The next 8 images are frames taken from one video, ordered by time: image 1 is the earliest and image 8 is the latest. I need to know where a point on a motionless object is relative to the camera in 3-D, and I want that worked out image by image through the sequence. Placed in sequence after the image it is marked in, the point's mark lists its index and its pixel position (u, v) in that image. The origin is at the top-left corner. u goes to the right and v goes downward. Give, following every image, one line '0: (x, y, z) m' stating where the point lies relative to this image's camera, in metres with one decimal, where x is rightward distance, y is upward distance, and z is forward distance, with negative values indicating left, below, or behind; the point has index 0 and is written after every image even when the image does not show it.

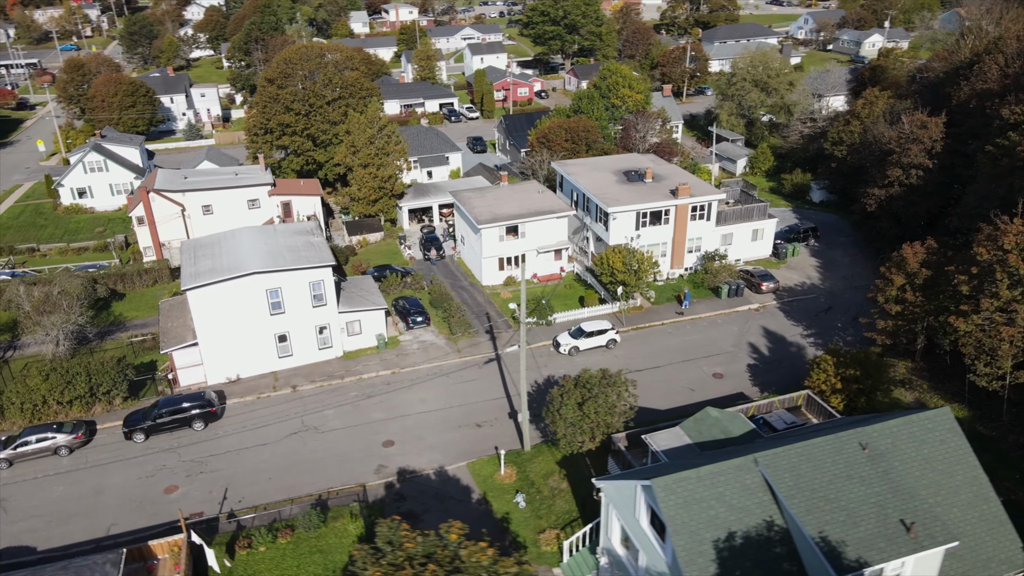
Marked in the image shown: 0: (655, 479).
0: (+2.9, -3.9, +15.1) m
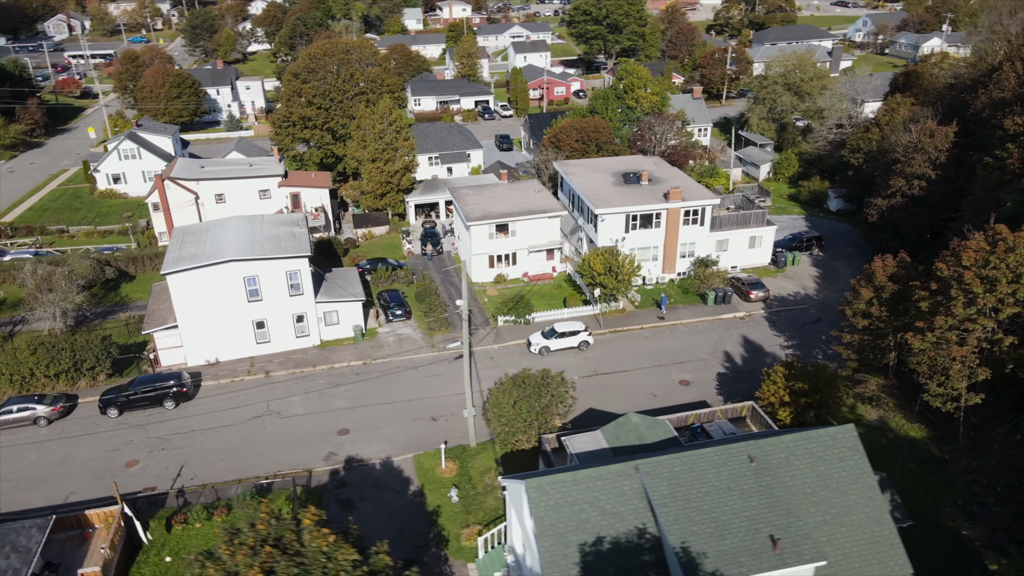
0: (+0.4, -3.9, +15.2) m
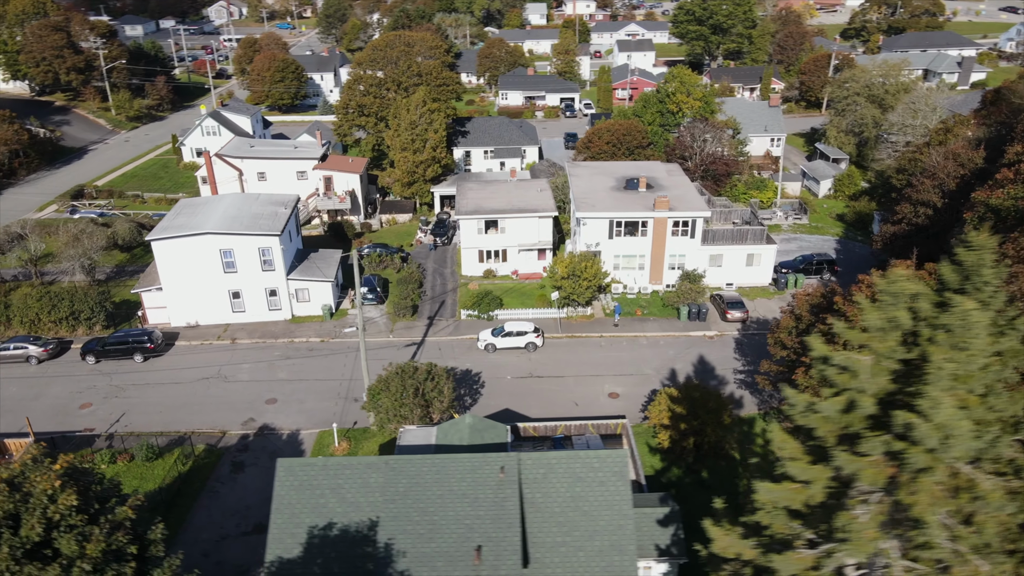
0: (-4.9, -3.6, +15.9) m
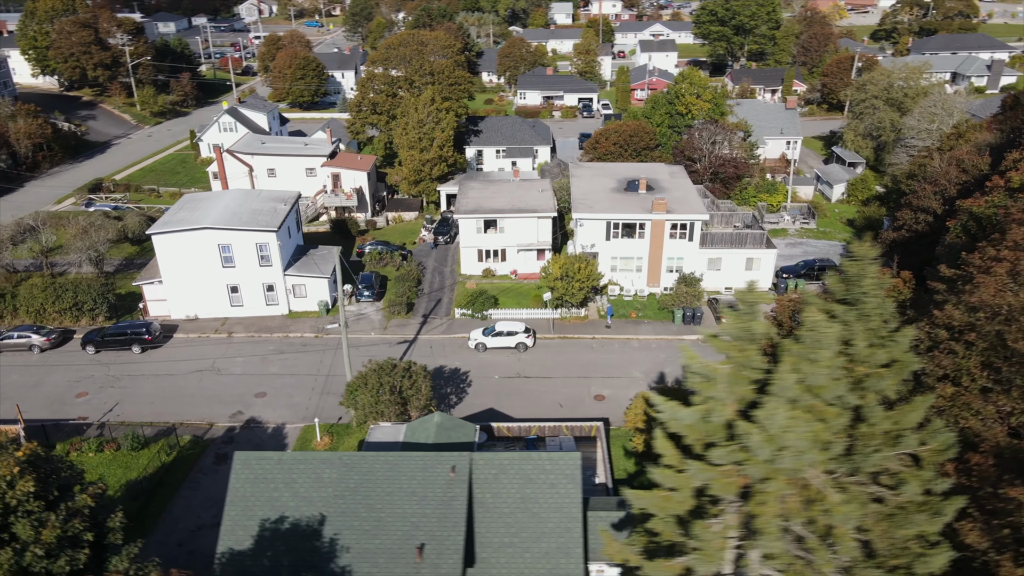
0: (-5.9, -3.5, +16.2) m
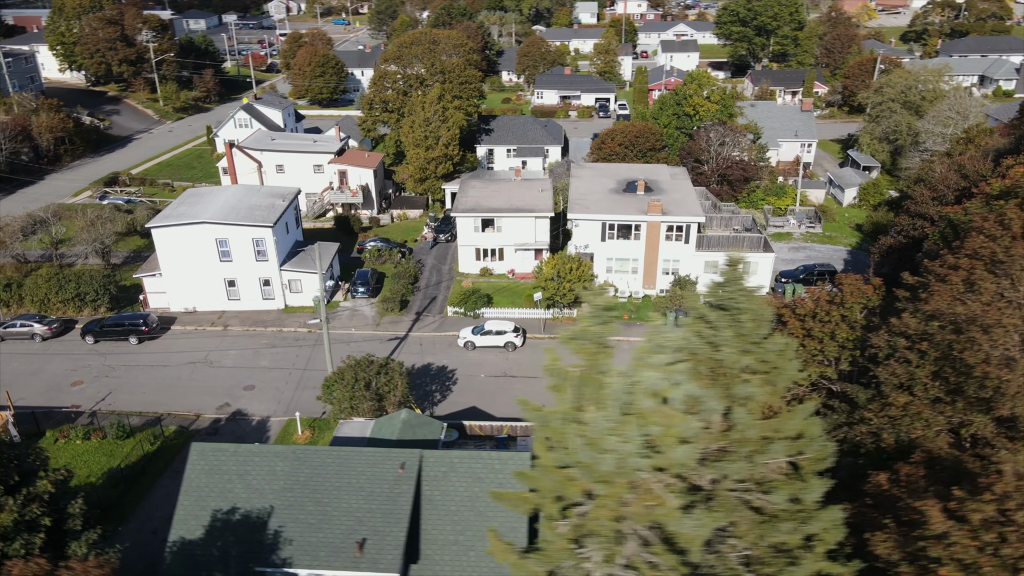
0: (-7.0, -3.4, +16.5) m
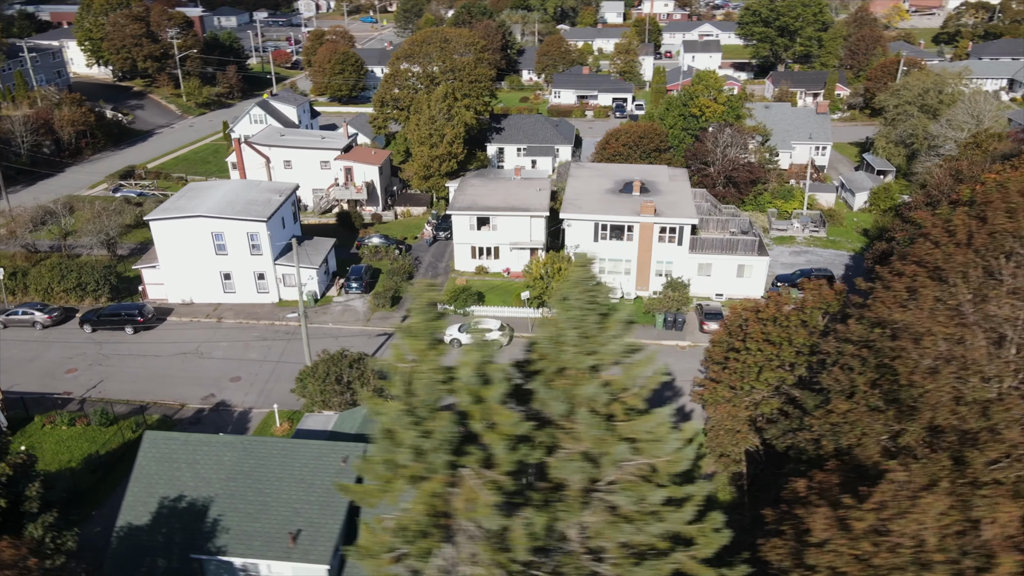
0: (-8.2, -3.2, +16.8) m
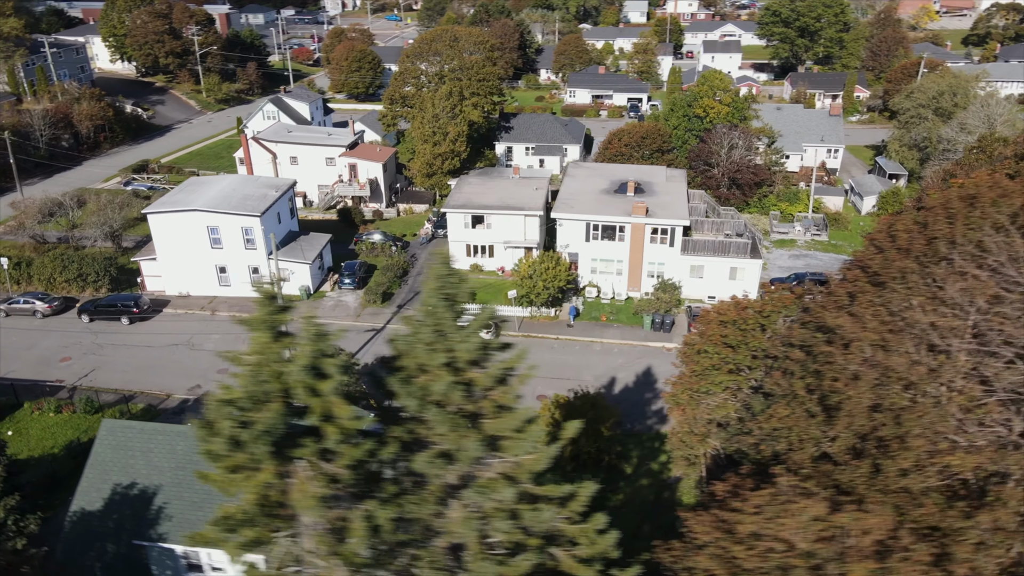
0: (-9.3, -3.0, +17.2) m
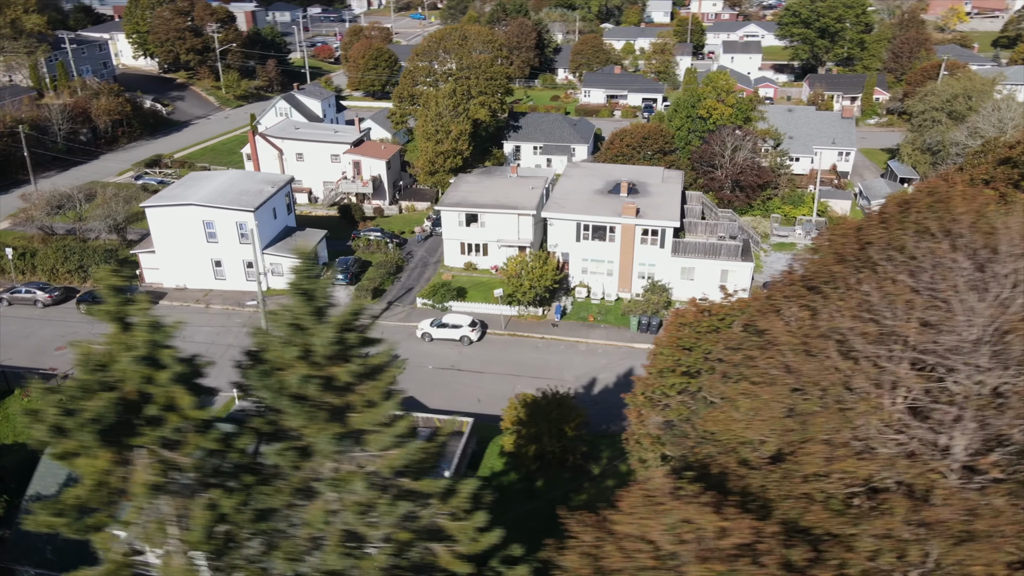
0: (-10.5, -2.8, +17.6) m
